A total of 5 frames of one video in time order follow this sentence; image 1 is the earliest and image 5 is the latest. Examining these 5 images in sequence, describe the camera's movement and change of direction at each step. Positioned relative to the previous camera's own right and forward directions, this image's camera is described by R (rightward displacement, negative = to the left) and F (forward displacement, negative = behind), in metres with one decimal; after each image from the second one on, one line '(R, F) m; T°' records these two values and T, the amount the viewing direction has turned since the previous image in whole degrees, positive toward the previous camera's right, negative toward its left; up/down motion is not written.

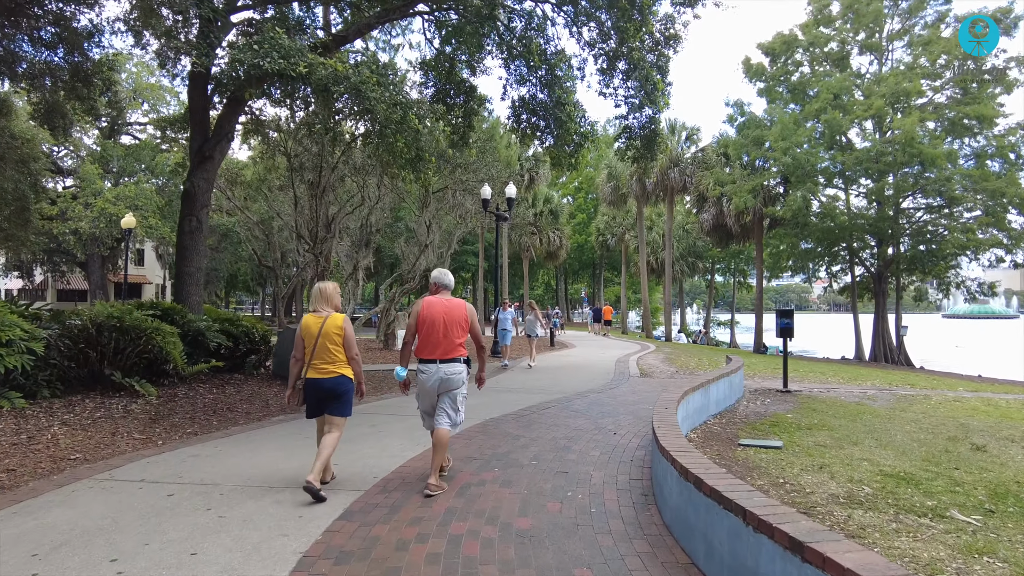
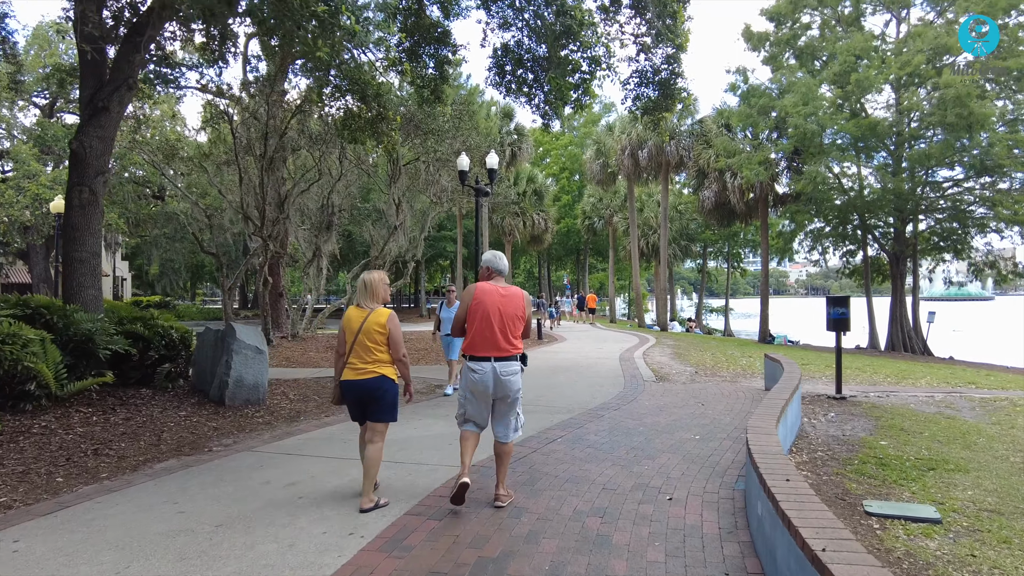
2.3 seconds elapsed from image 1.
(-0.1, +2.1) m; +2°
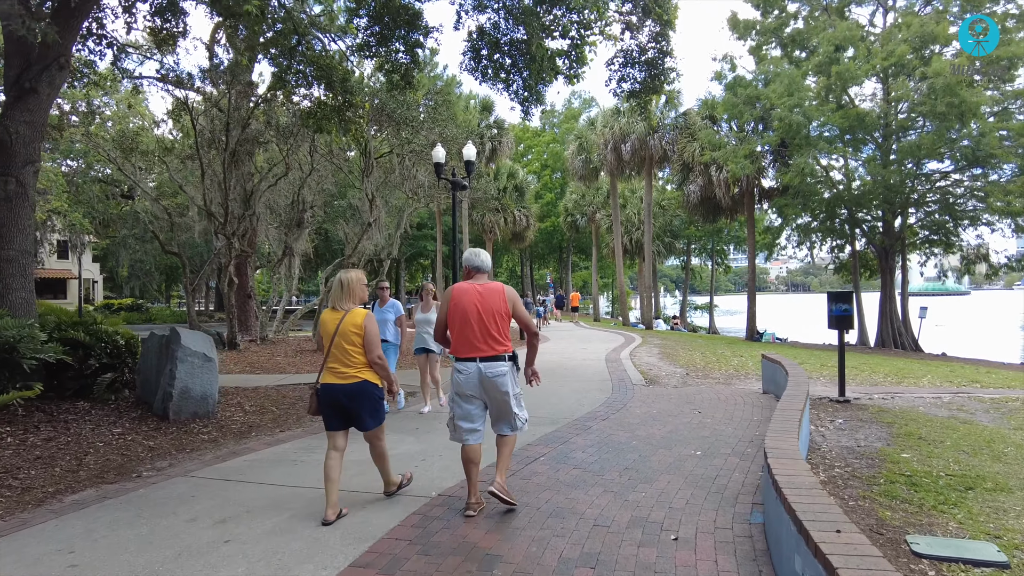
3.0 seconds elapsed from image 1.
(+0.1, +0.7) m; +1°
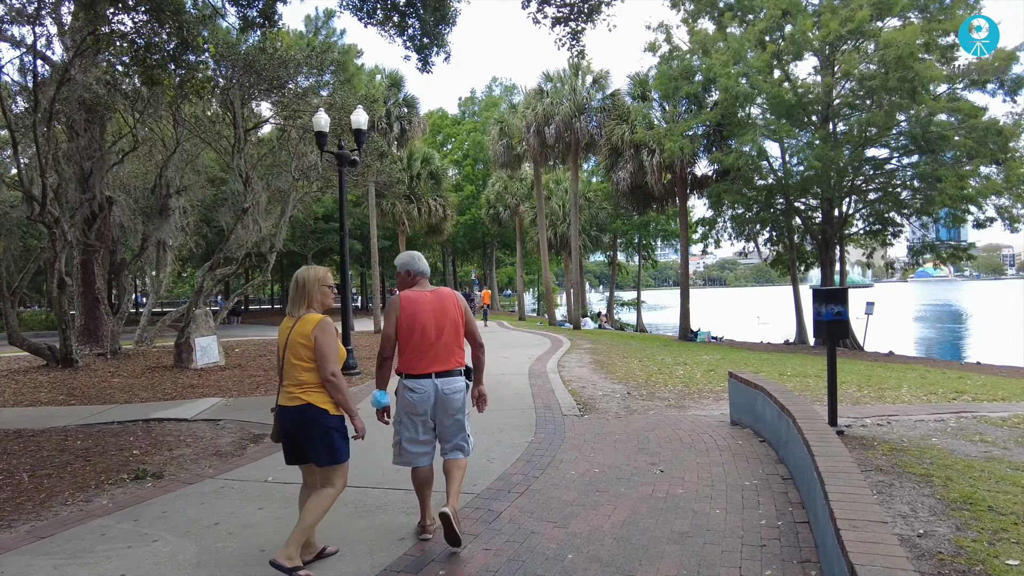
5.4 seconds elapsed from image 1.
(+0.4, +2.1) m; +6°
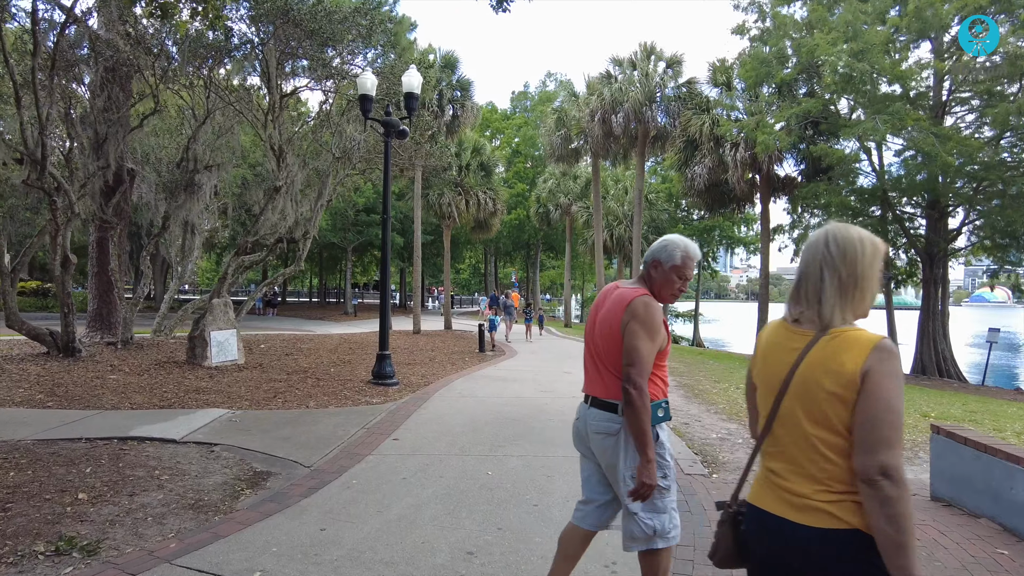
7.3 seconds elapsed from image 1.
(-0.5, +1.8) m; -3°
